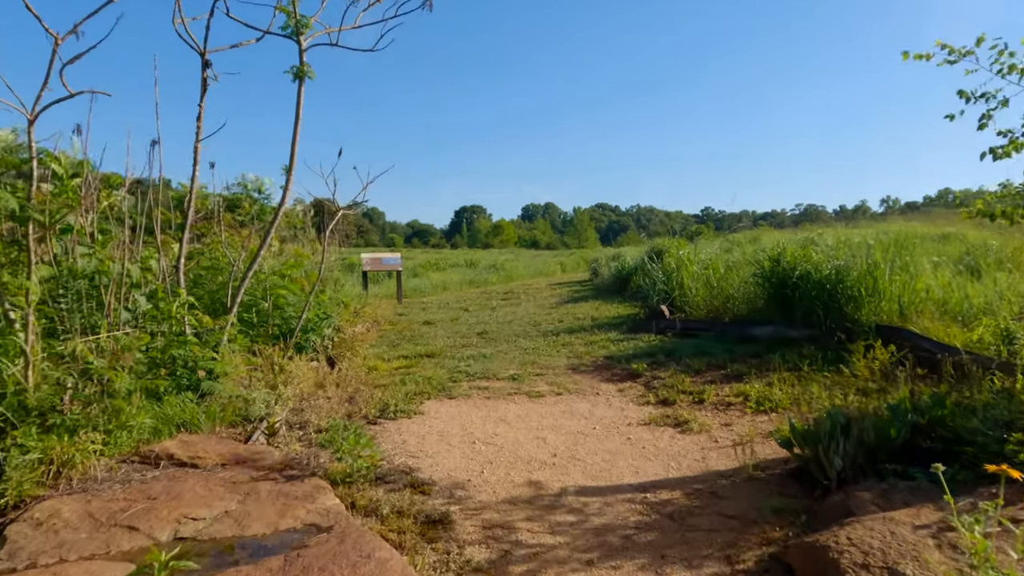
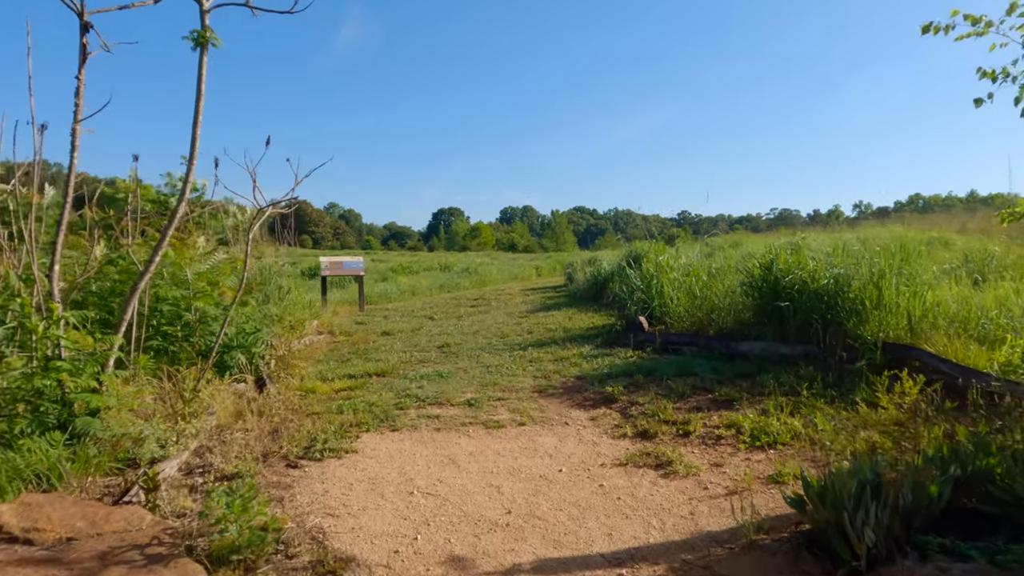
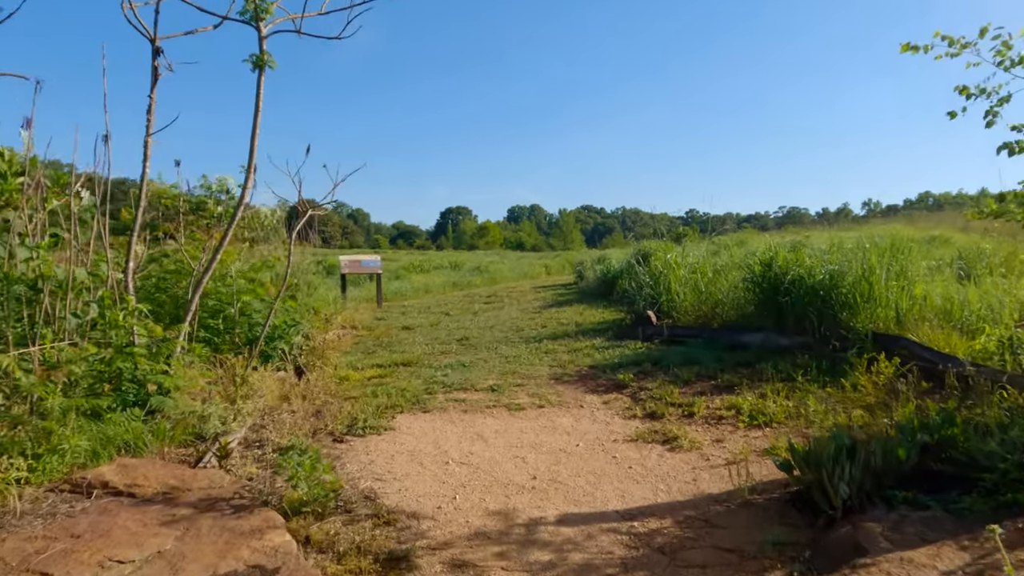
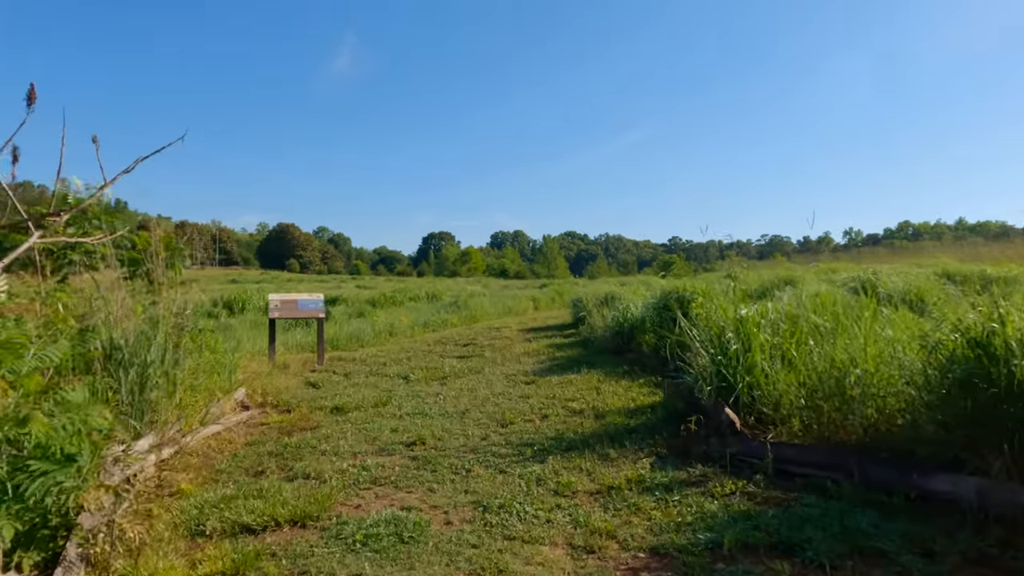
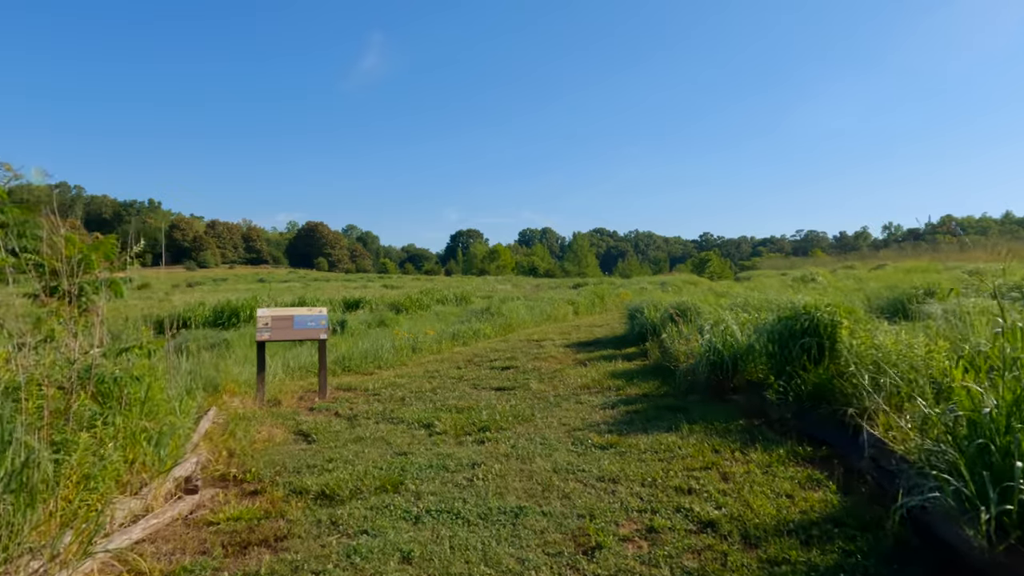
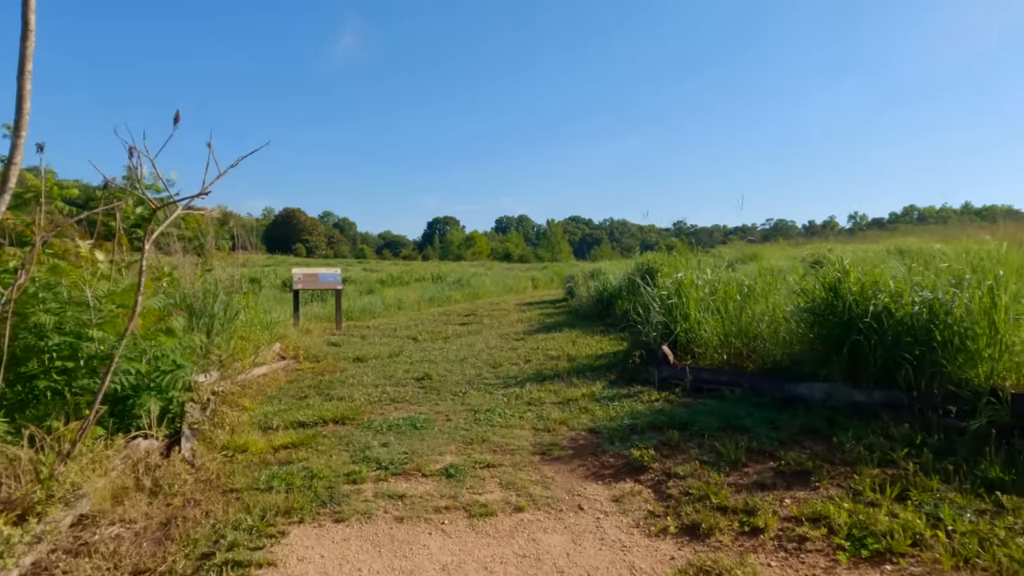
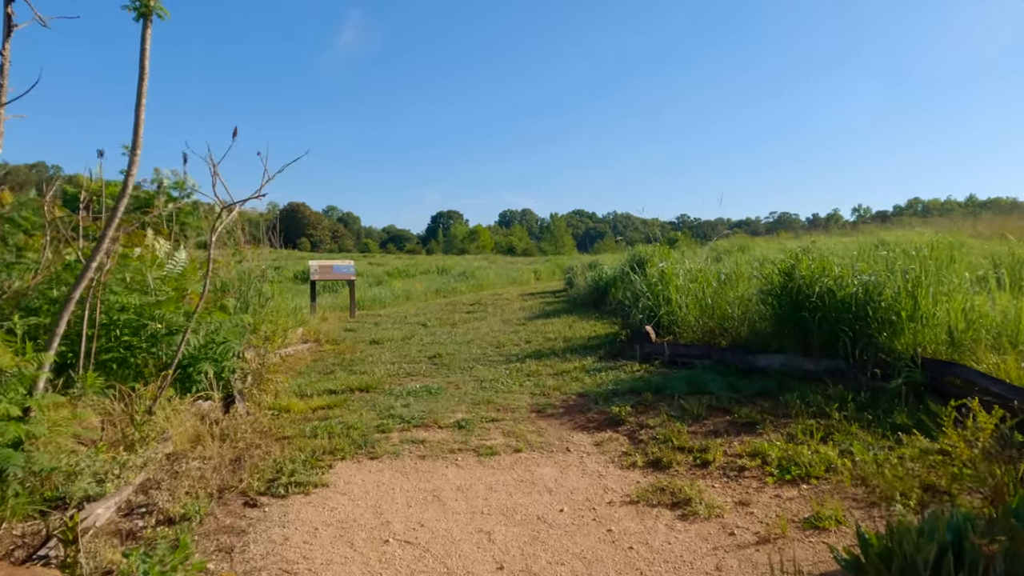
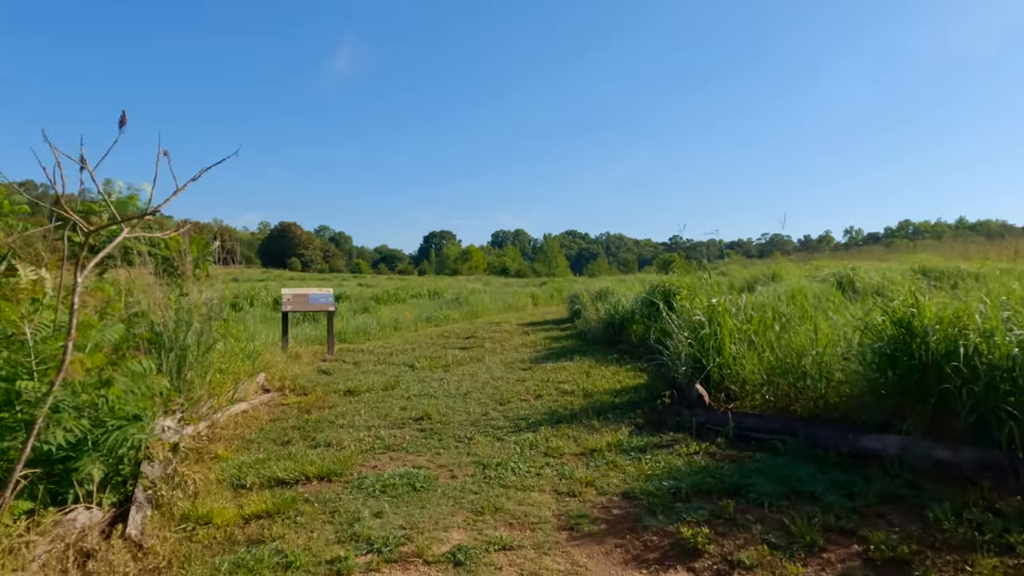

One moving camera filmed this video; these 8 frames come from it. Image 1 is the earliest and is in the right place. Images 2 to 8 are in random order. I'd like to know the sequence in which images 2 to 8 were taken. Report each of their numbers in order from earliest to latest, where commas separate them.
3, 2, 7, 6, 8, 4, 5
